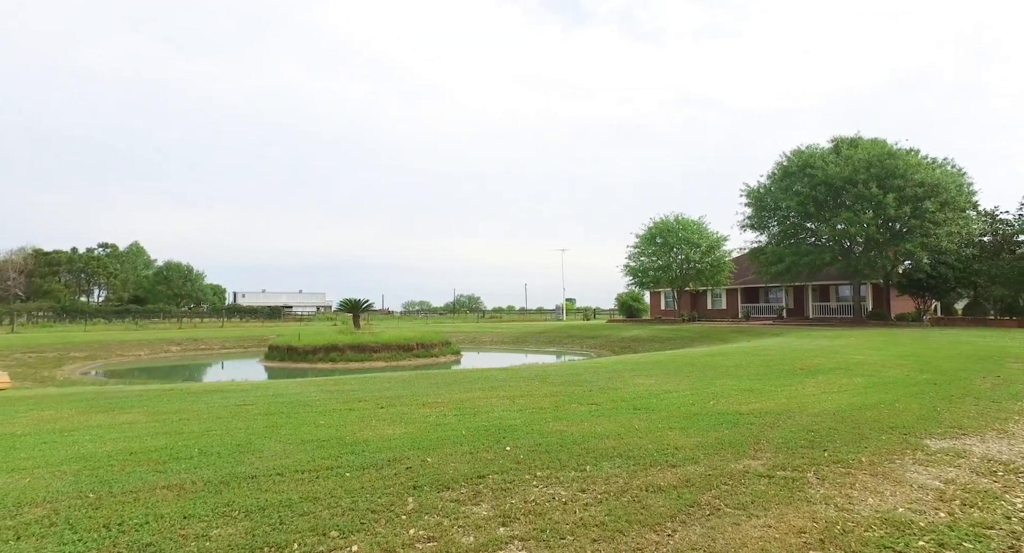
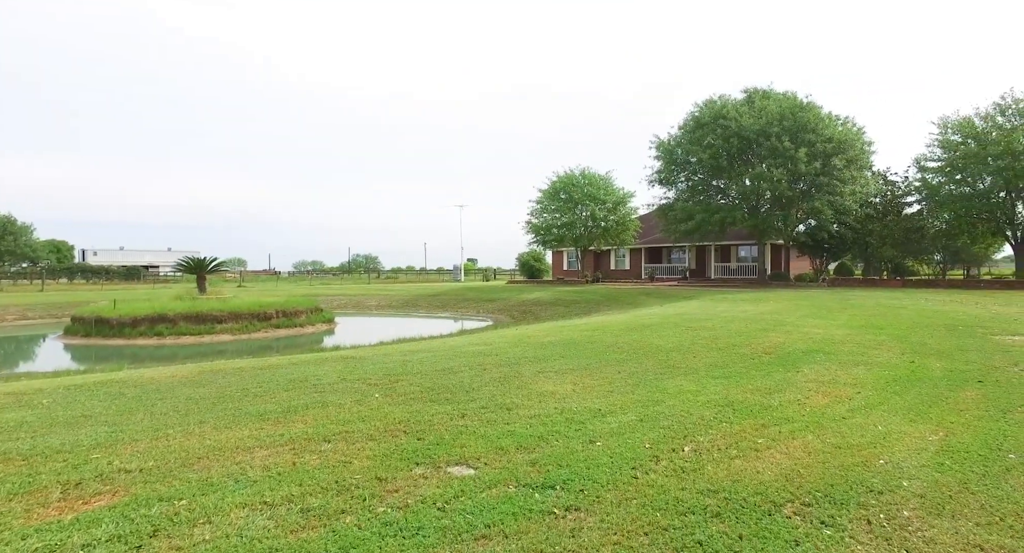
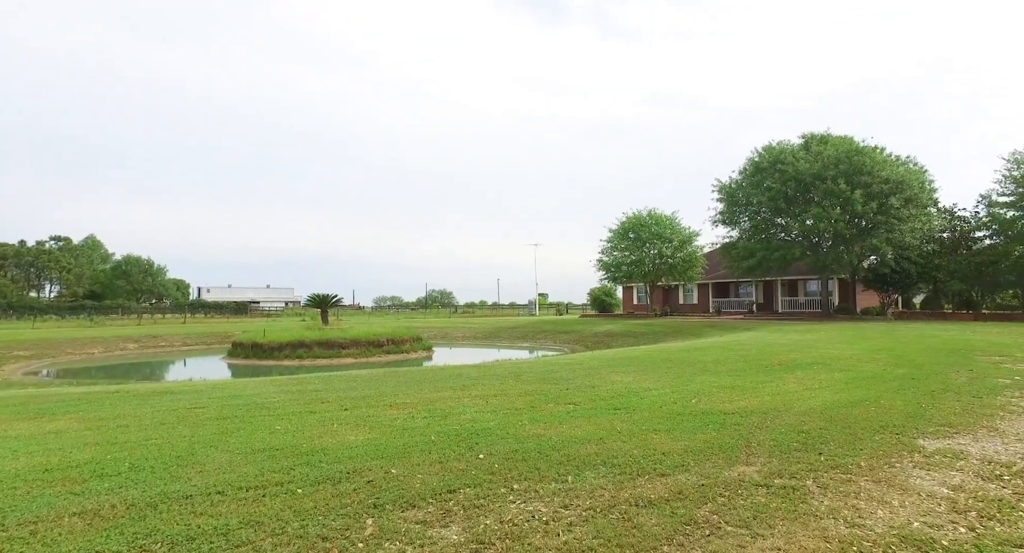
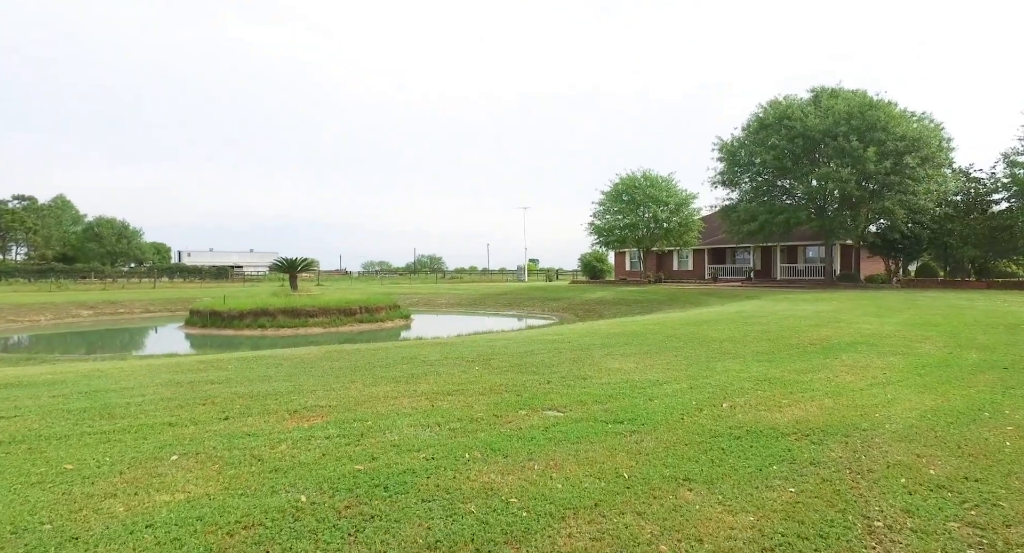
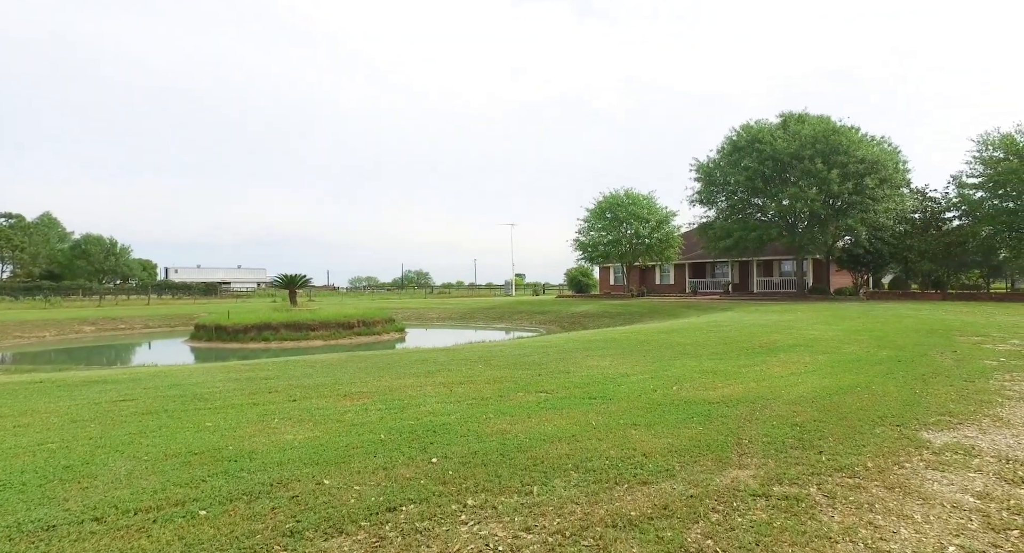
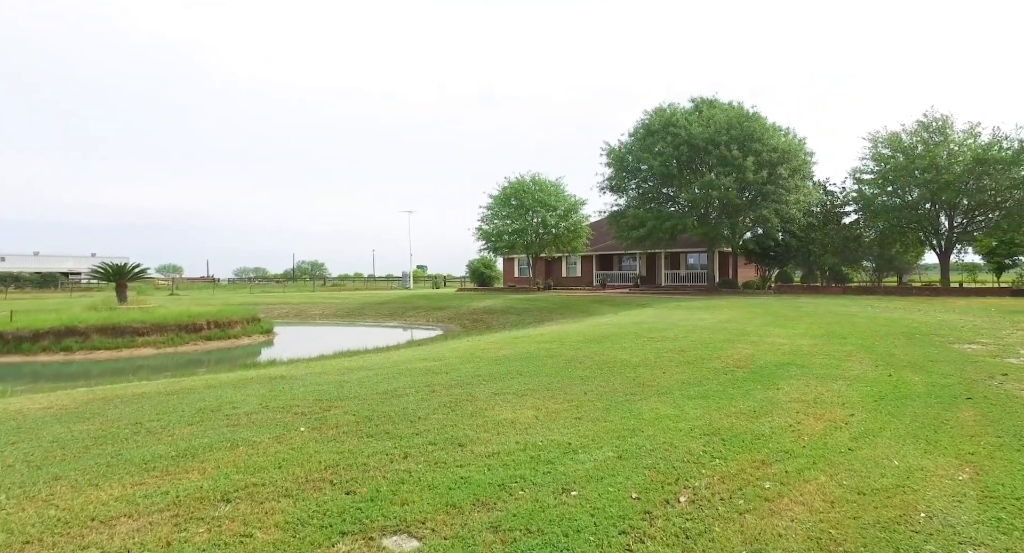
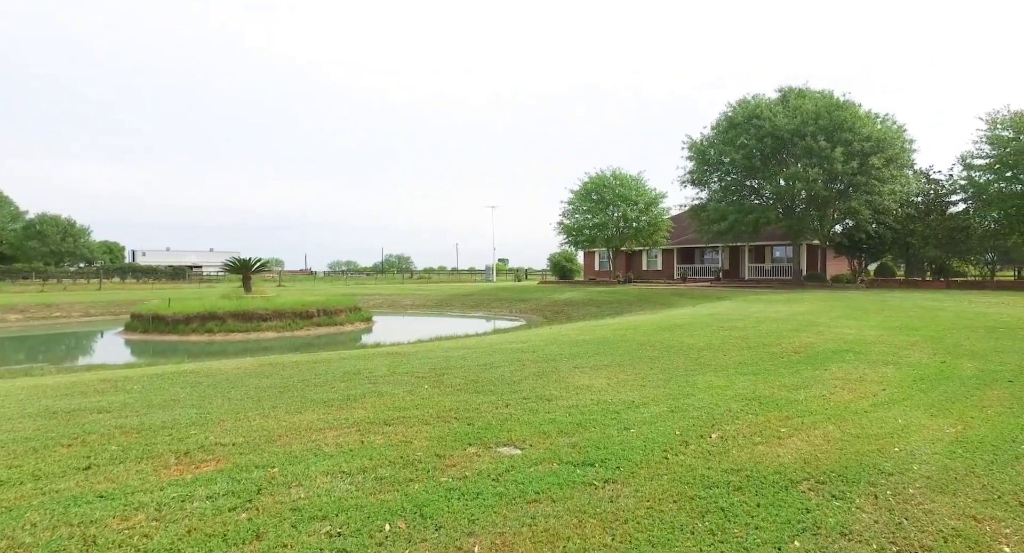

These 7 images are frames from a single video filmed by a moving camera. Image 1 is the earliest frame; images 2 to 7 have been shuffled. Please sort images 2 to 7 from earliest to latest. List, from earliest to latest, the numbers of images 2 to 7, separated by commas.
3, 5, 4, 7, 2, 6
